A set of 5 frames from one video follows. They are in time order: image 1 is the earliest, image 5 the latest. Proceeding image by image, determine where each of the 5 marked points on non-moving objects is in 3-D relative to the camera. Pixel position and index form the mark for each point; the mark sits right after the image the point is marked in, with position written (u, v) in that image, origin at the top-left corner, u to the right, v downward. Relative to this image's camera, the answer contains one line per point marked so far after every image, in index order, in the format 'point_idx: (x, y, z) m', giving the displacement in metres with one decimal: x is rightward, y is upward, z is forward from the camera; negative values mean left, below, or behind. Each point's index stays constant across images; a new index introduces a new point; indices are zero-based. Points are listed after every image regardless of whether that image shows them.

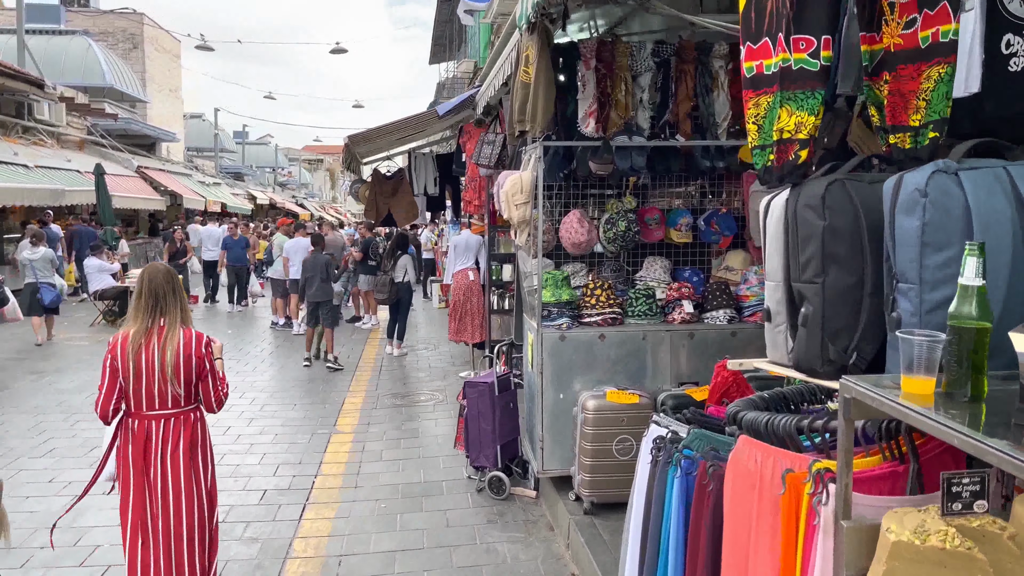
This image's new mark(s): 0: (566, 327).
0: (+0.3, -0.2, +4.6) m
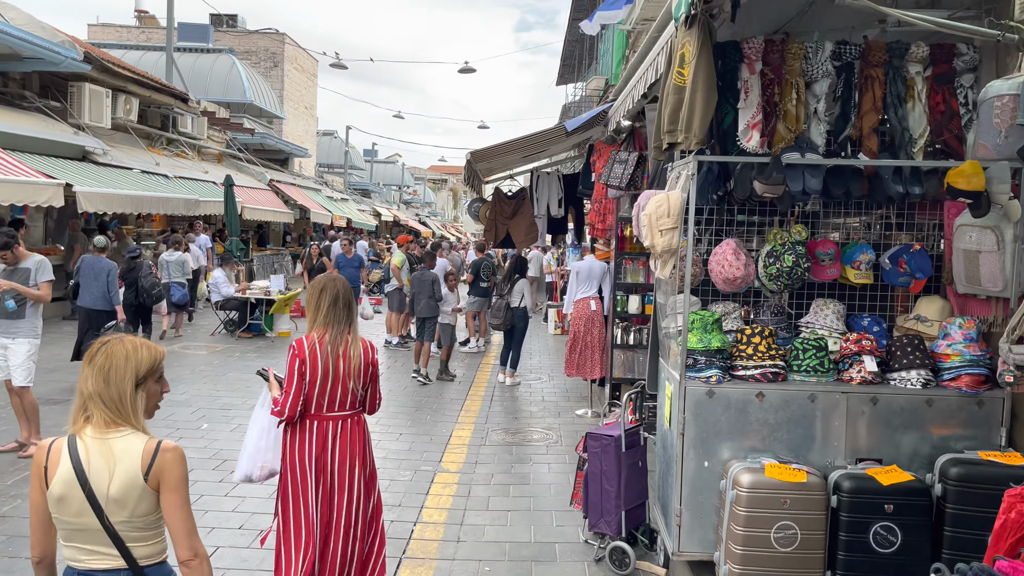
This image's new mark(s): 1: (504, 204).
0: (+1.0, -0.4, +3.8) m
1: (-0.1, +1.0, +9.7) m
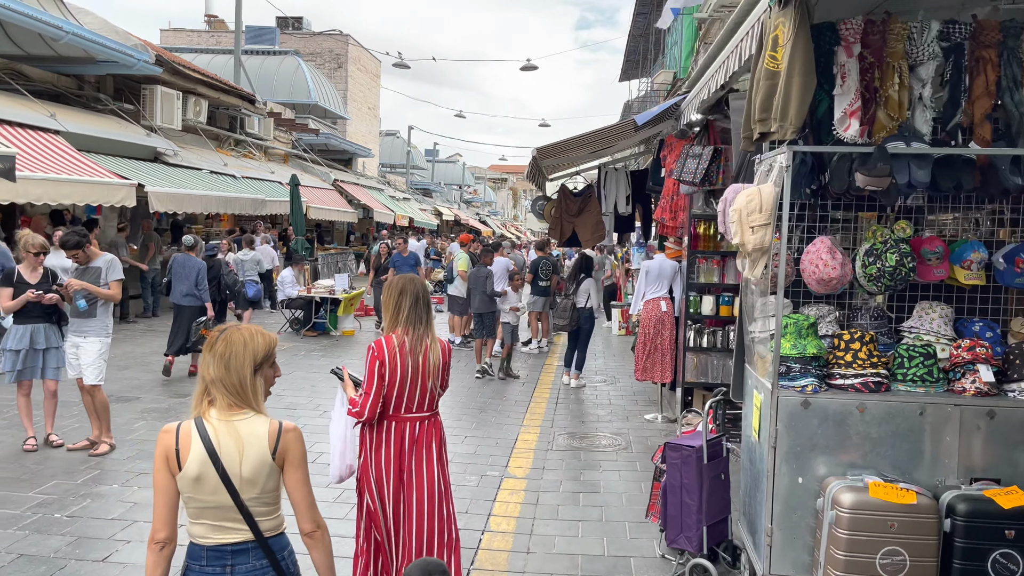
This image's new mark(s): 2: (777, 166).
0: (+1.3, -0.5, +3.5) m
1: (+0.7, +1.0, +9.4) m
2: (+1.2, +0.5, +3.6) m
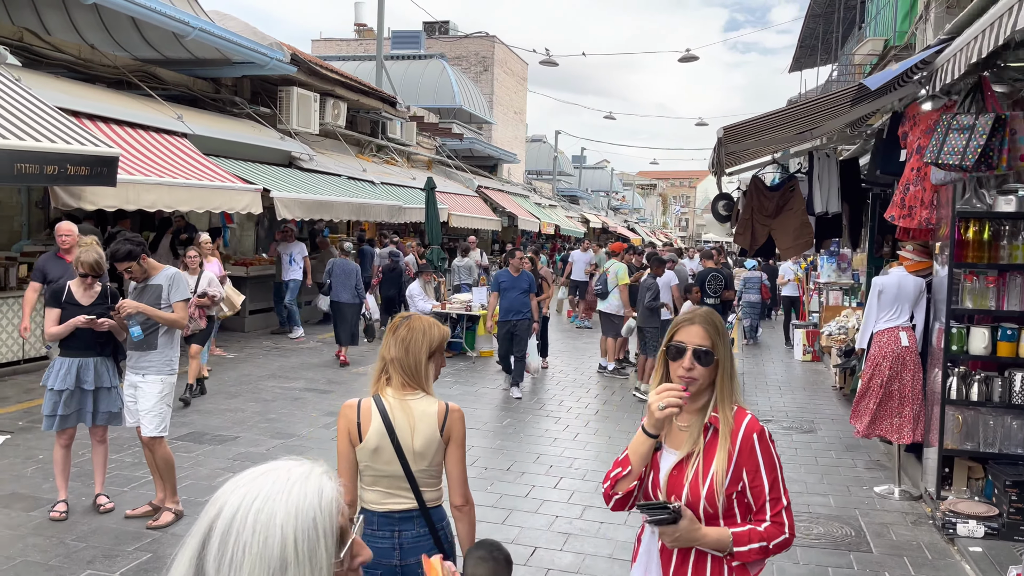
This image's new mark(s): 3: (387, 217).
0: (+1.8, -0.6, +1.4) m
1: (+2.3, +0.8, +7.4) m
2: (+1.7, +0.4, +1.5) m
3: (-2.3, +1.3, +14.9) m
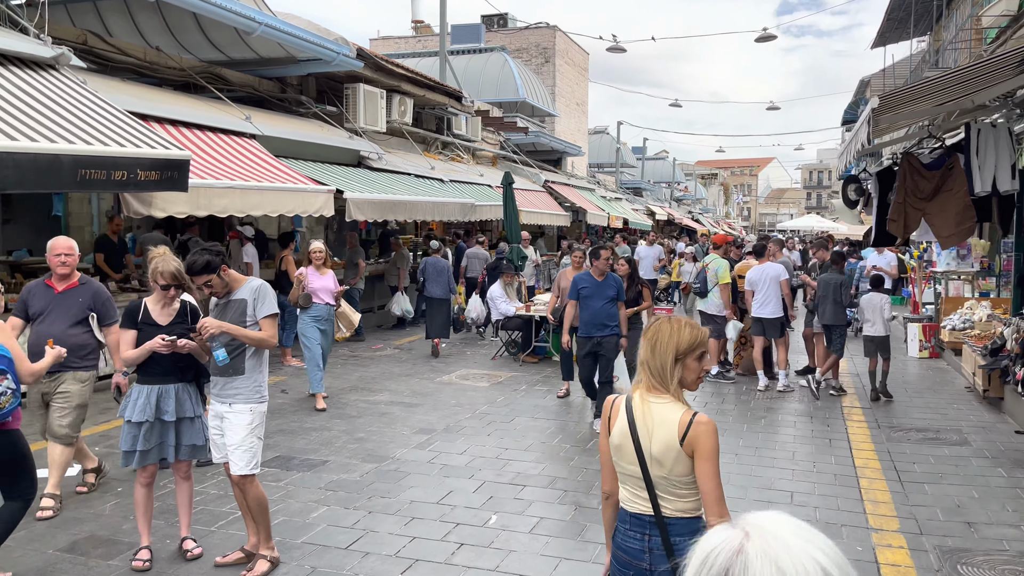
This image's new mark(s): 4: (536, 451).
0: (+2.3, -0.6, +0.6) m
1: (+3.2, +0.9, +6.5) m
2: (+2.2, +0.4, +0.7) m
3: (-1.0, +1.3, +14.3) m
4: (+0.2, -1.4, +6.6) m
